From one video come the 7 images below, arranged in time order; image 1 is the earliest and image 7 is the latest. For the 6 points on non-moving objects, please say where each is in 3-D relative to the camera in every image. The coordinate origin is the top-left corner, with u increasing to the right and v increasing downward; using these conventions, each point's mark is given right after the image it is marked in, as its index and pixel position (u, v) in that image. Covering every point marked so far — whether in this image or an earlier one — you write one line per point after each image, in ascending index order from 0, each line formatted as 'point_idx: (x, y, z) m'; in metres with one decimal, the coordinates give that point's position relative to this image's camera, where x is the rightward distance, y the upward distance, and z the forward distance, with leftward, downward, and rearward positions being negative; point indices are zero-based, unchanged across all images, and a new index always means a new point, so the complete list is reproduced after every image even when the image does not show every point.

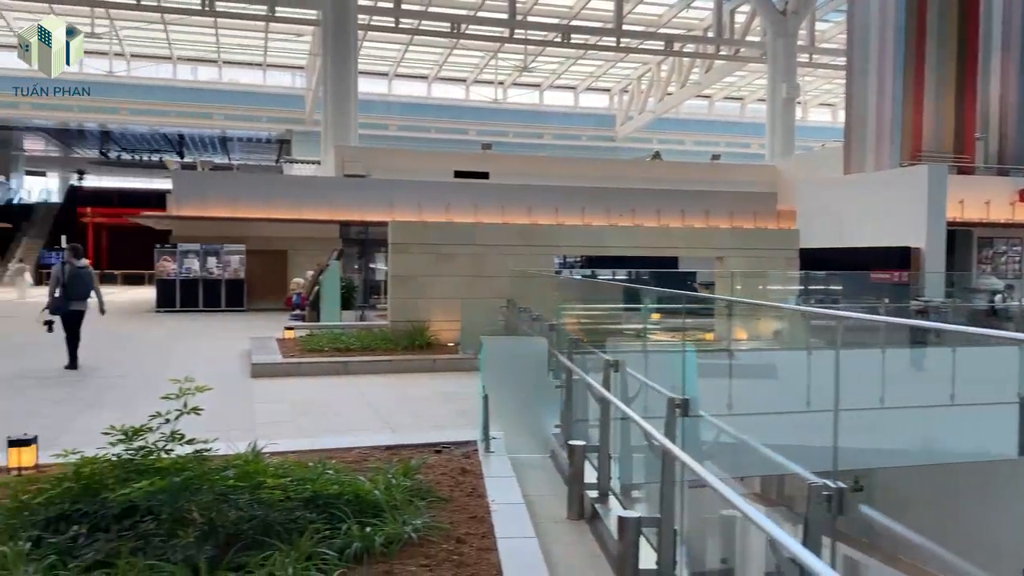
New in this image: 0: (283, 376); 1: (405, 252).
0: (-2.8, -1.1, +10.5) m
1: (-1.6, +0.5, +12.6) m
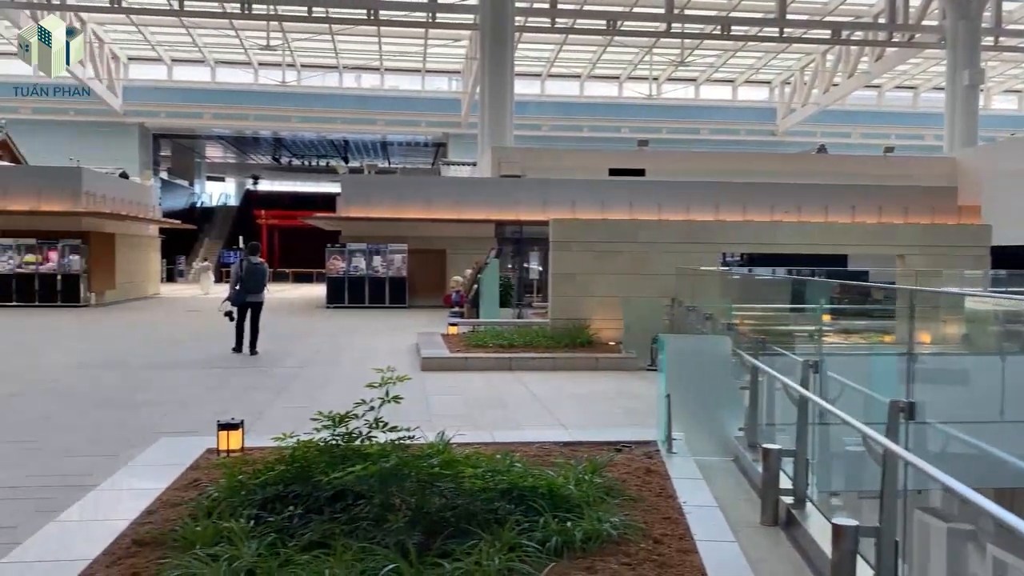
0: (-0.8, -1.0, +10.7) m
1: (+0.8, +0.6, +12.6) m
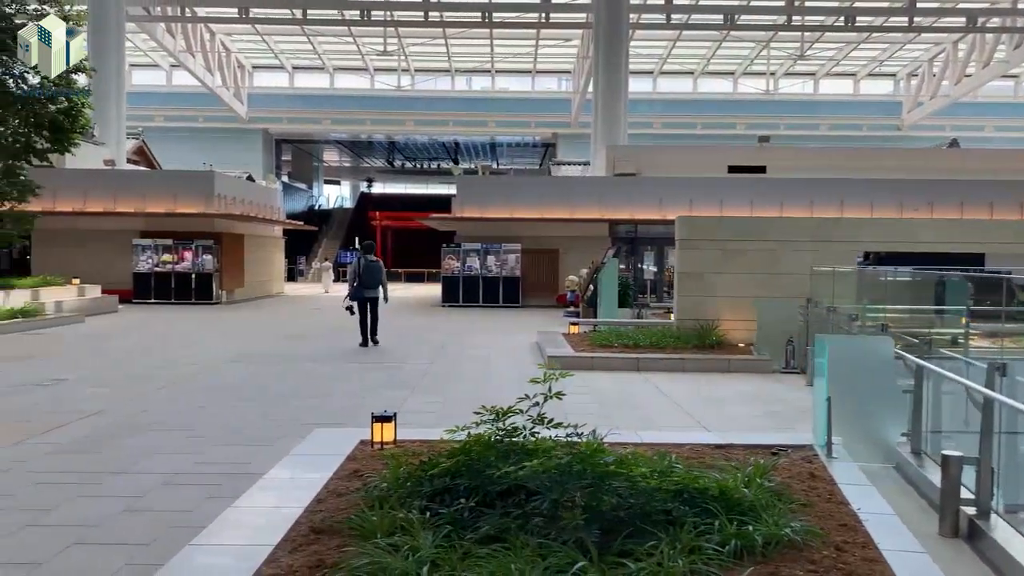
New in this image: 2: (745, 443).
0: (+0.8, -1.0, +10.6) m
1: (+2.6, +0.6, +12.4) m
2: (+1.6, -1.0, +5.8) m
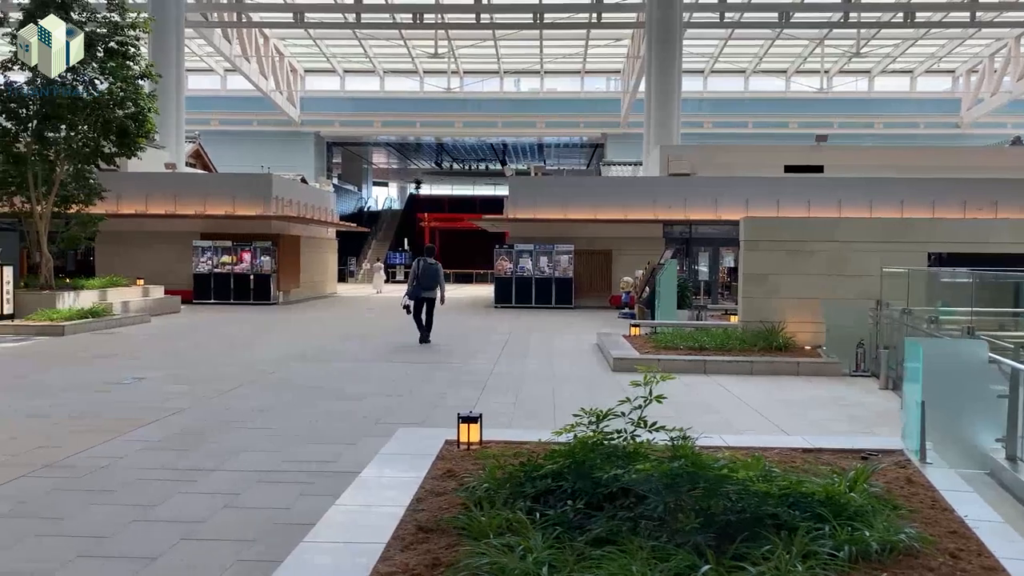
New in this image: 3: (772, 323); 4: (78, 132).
0: (+1.6, -1.0, +10.6) m
1: (+3.5, +0.5, +12.2) m
2: (+2.1, -1.0, +5.7) m
3: (+3.6, -0.5, +12.2) m
4: (-8.5, +3.1, +17.0) m
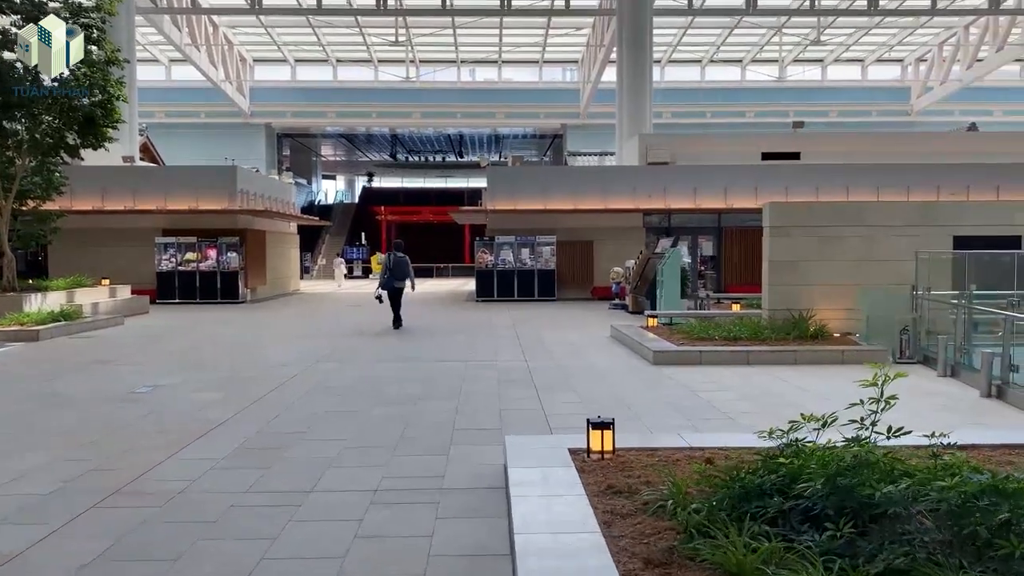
0: (+2.0, -0.9, +10.2) m
1: (+3.8, +0.7, +11.9) m
2: (+2.9, -0.9, +5.3) m
3: (+3.9, -0.3, +11.9) m
4: (-8.6, +3.0, +15.8) m
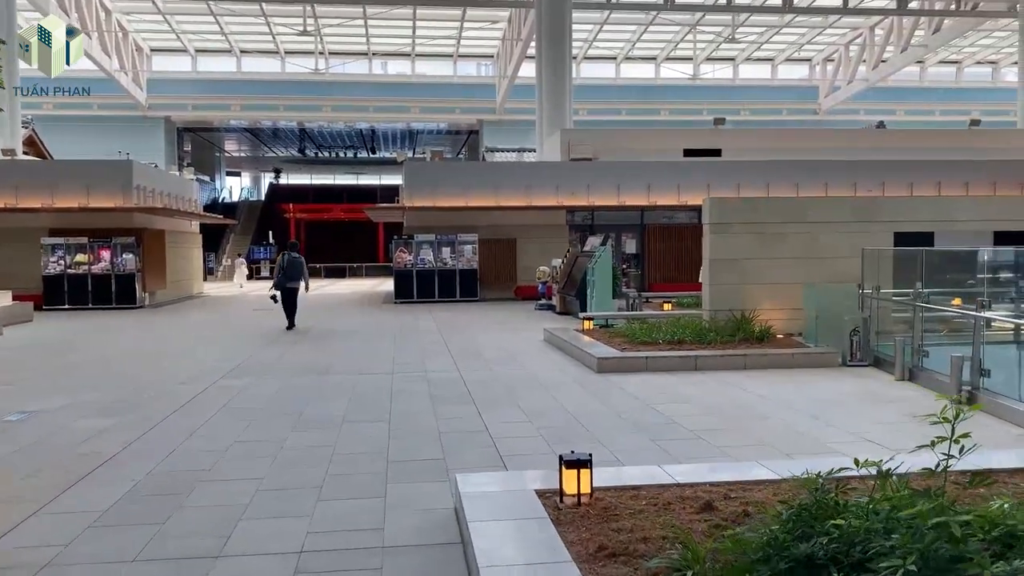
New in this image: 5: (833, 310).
0: (+1.3, -0.9, +9.5) m
1: (+2.8, +0.7, +11.3) m
2: (+2.6, -1.0, +4.7) m
3: (+3.0, -0.3, +11.3) m
4: (-9.9, +2.9, +14.0) m
5: (+3.8, -0.3, +10.5) m
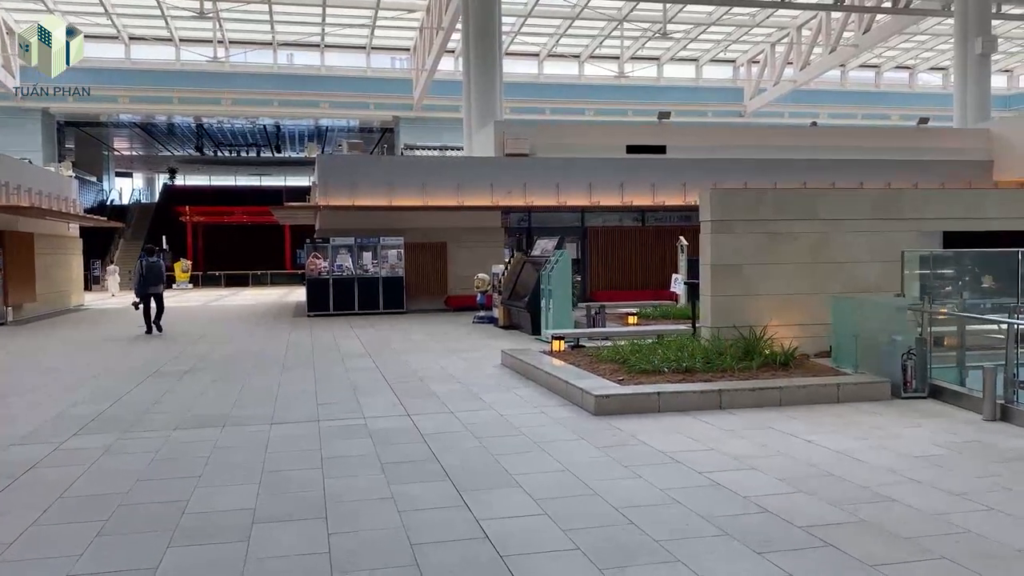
0: (+1.1, -1.0, +7.2) m
1: (+2.4, +0.6, +9.2) m
2: (+2.9, -1.0, +2.6) m
3: (+2.6, -0.4, +9.2) m
4: (-10.6, +2.7, +10.5) m
5: (+3.4, -0.4, +8.5) m
